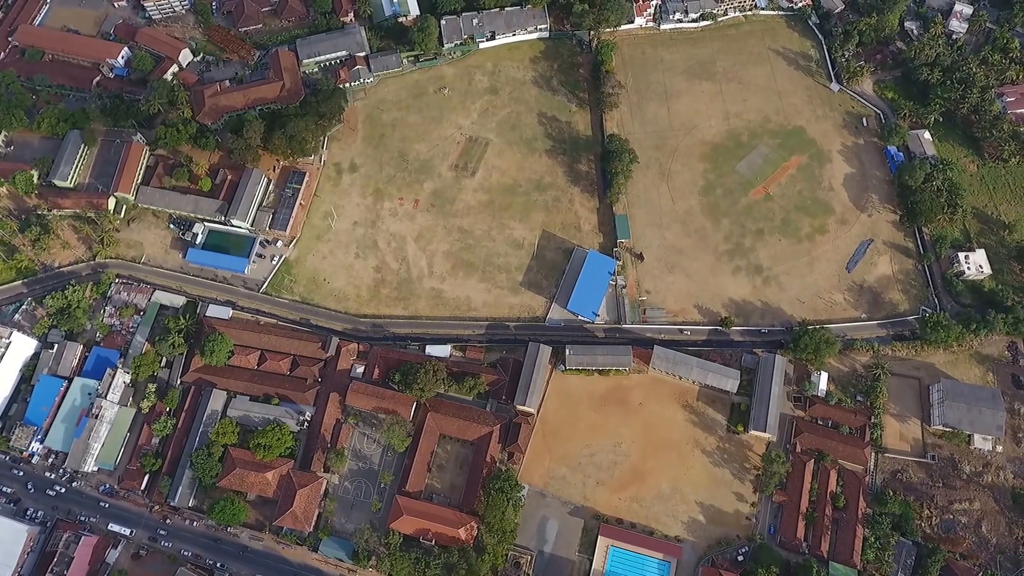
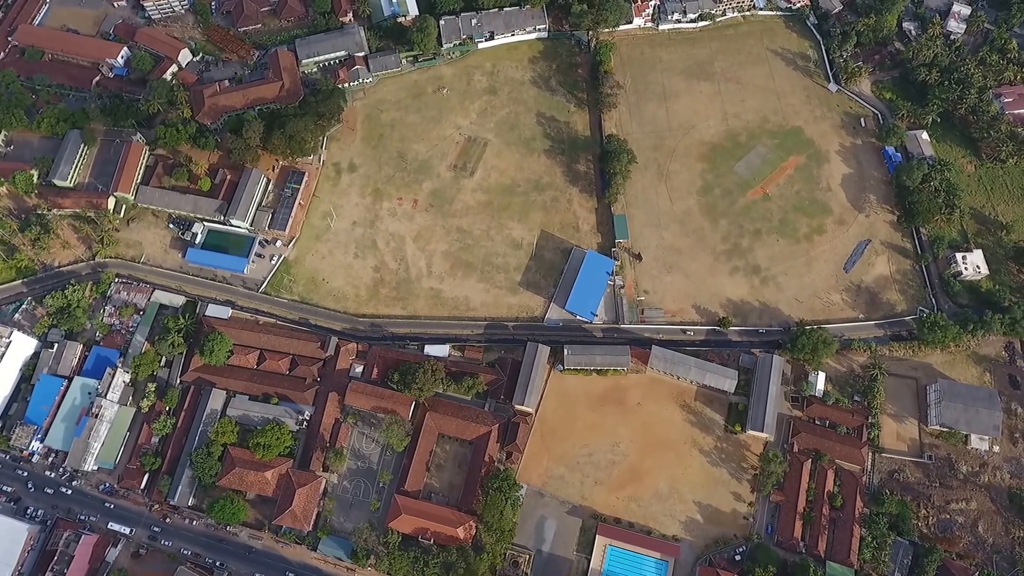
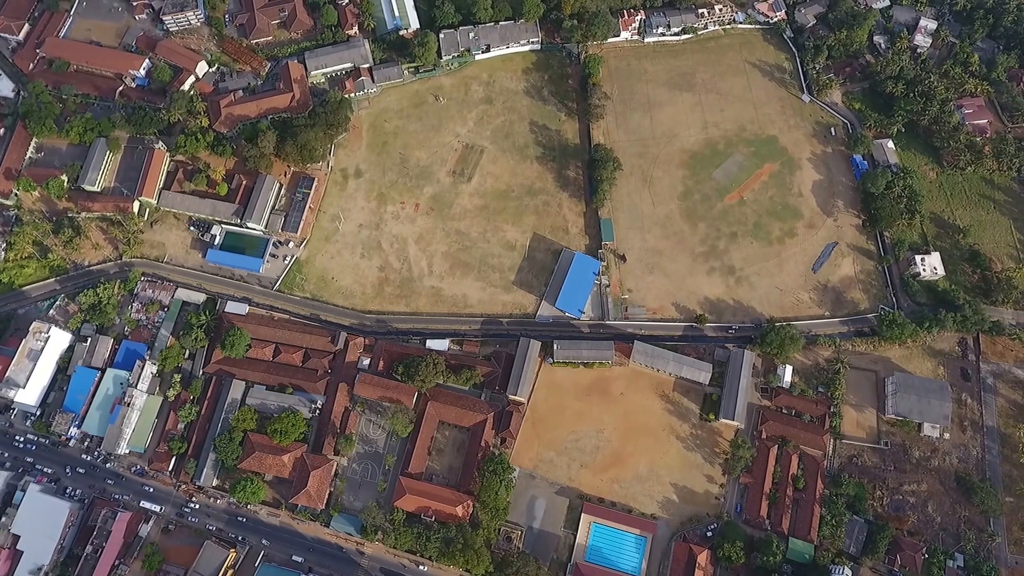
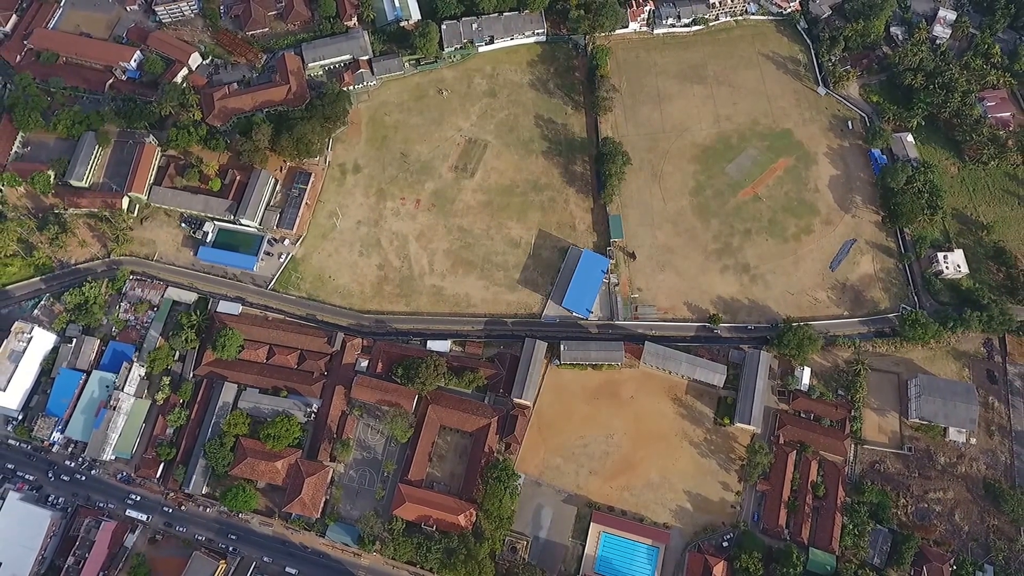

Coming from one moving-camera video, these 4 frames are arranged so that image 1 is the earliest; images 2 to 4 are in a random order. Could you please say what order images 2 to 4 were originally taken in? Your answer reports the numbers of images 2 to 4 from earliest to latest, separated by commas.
2, 4, 3
